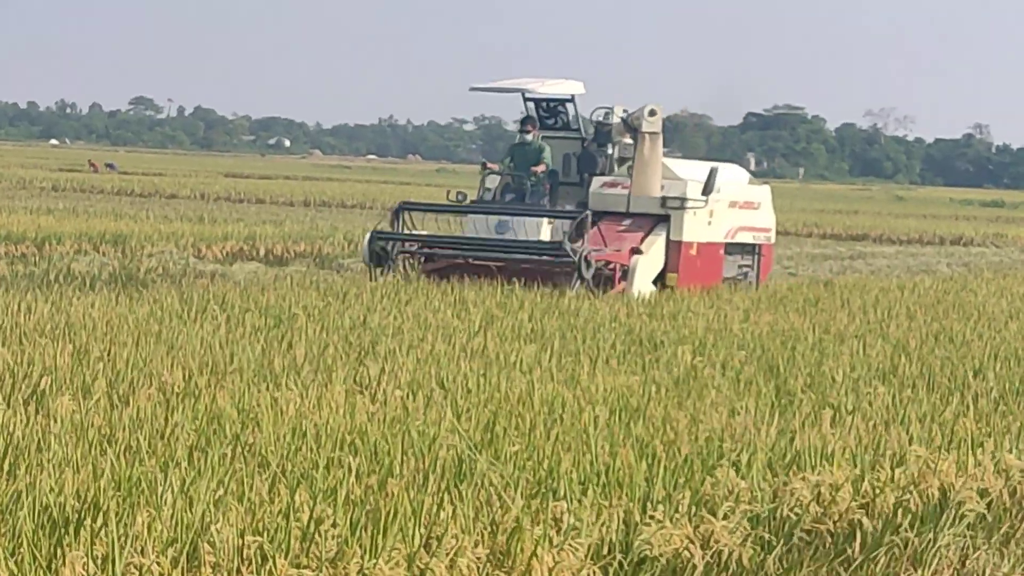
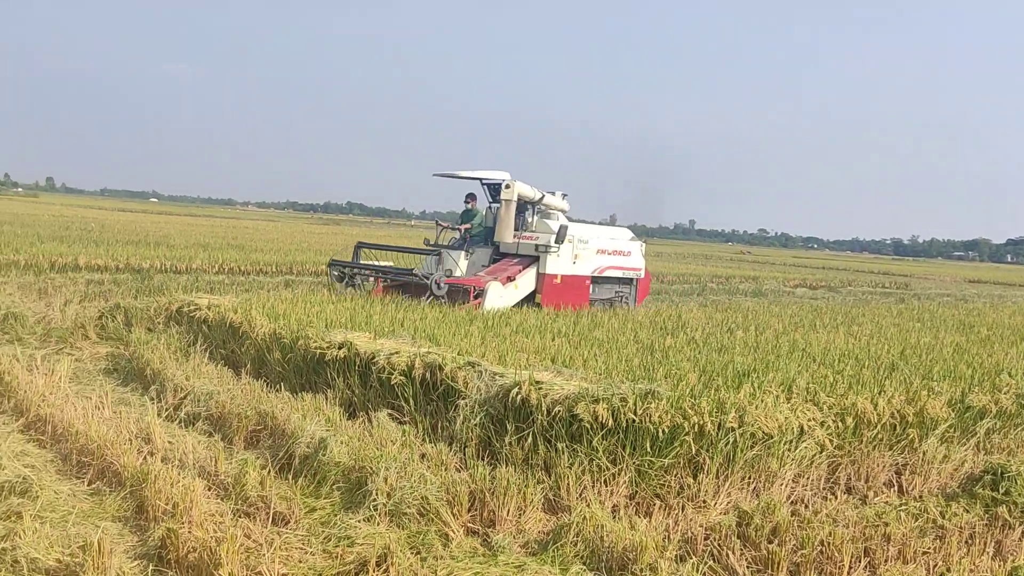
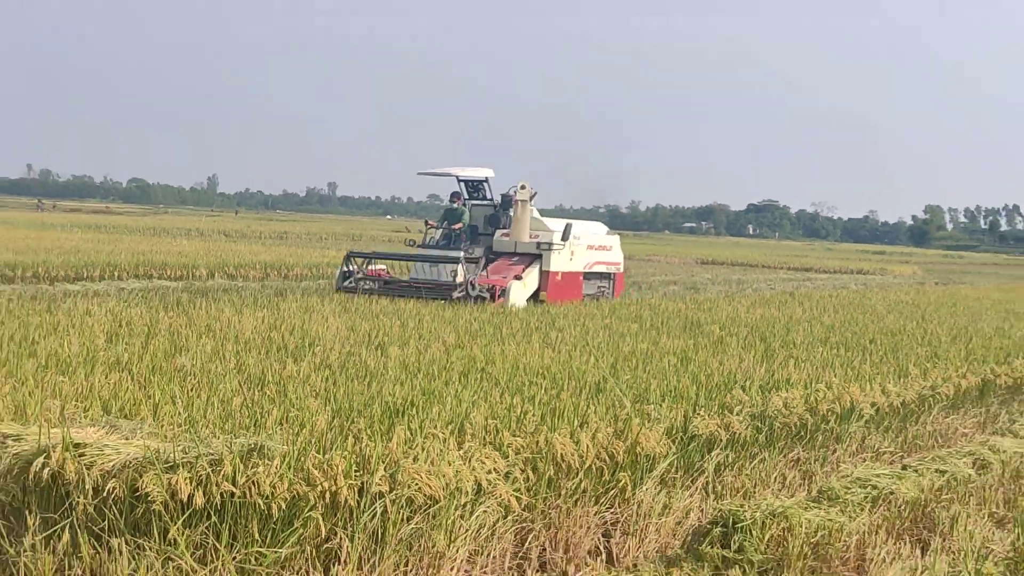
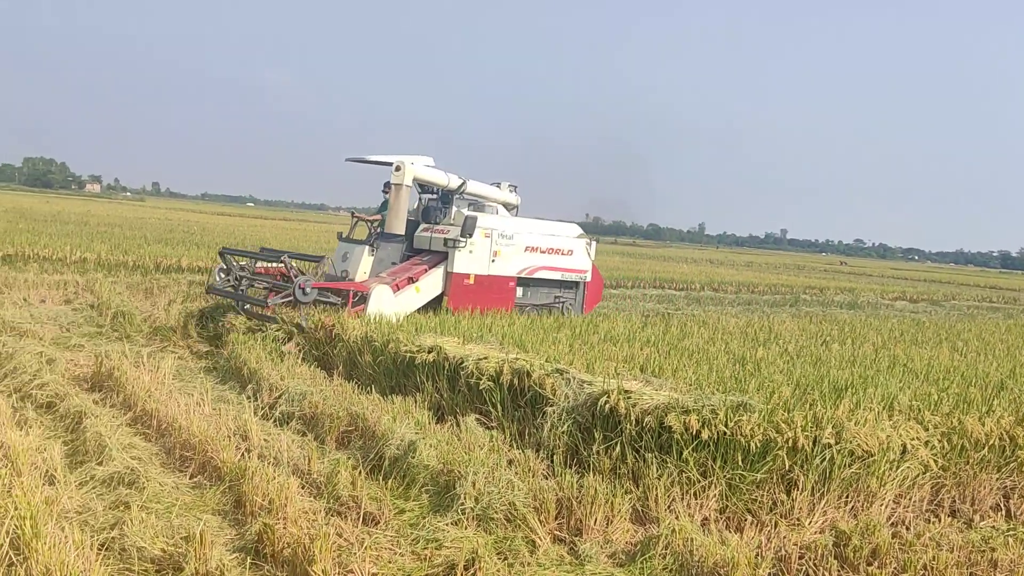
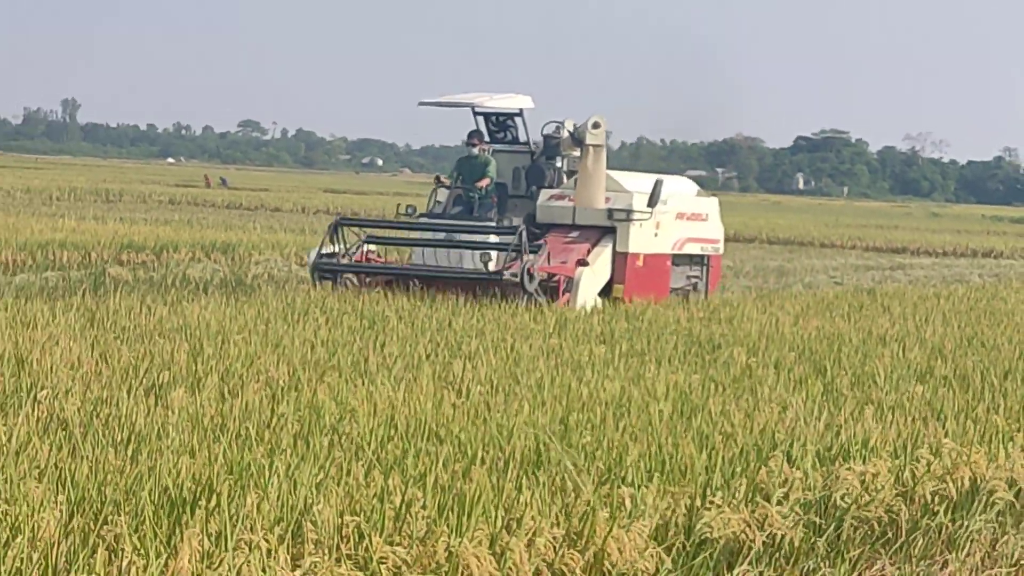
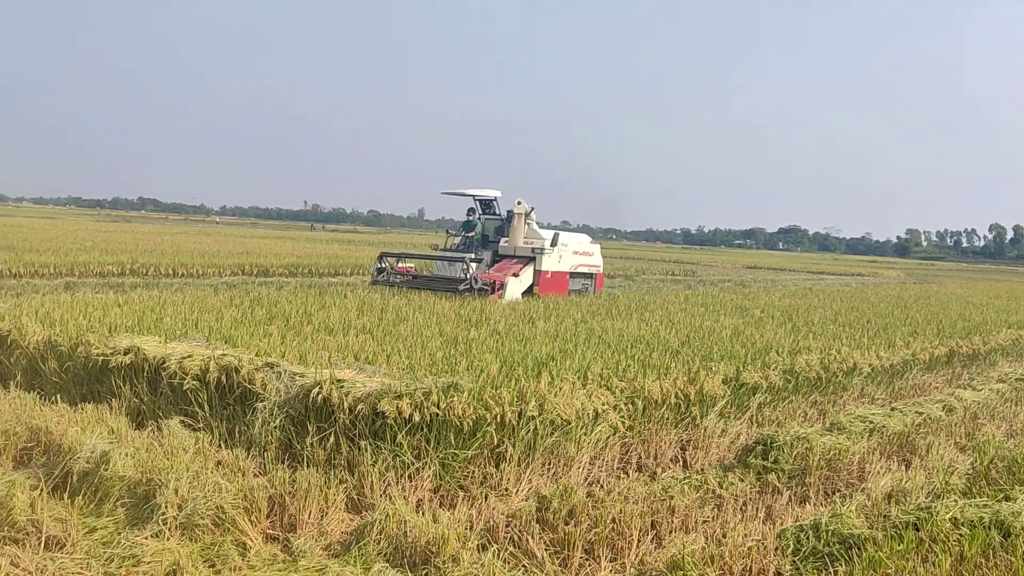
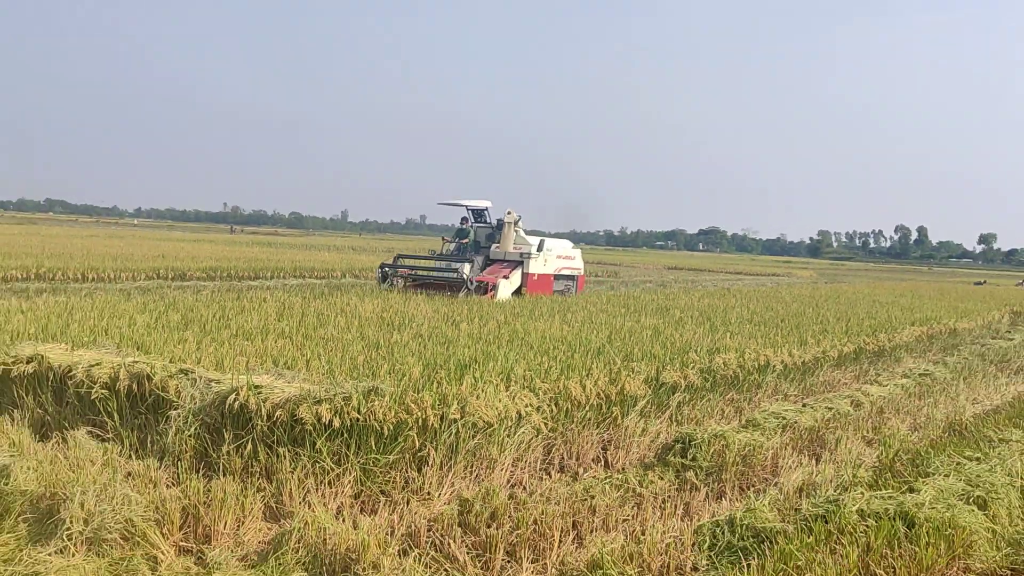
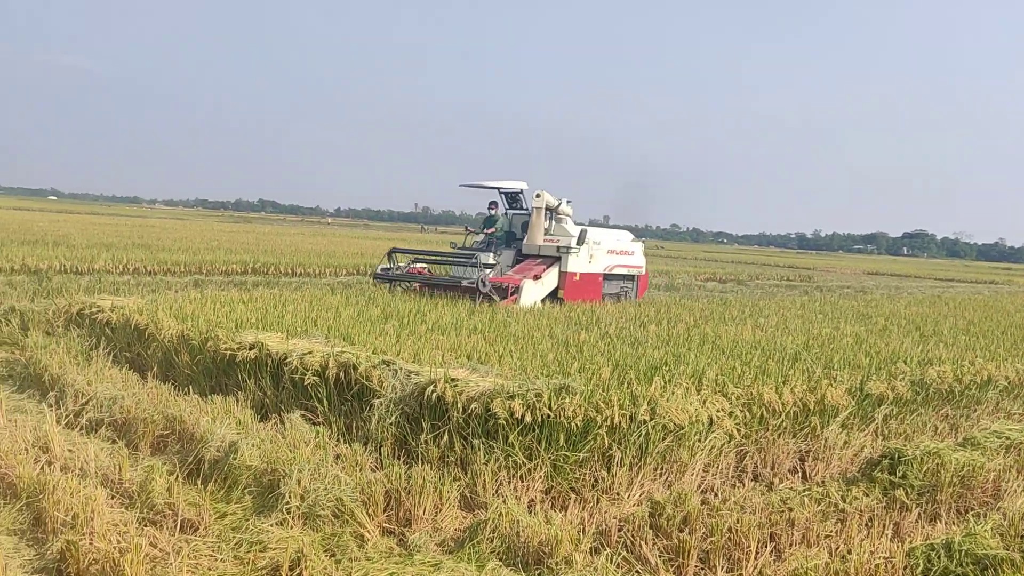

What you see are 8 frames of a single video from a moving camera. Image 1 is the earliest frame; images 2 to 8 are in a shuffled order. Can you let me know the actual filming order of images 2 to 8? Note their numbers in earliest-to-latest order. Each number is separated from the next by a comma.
5, 3, 7, 6, 8, 2, 4
